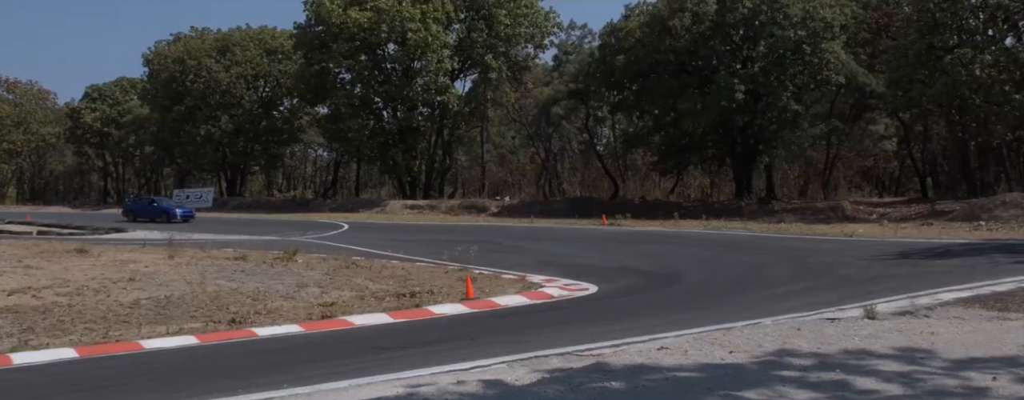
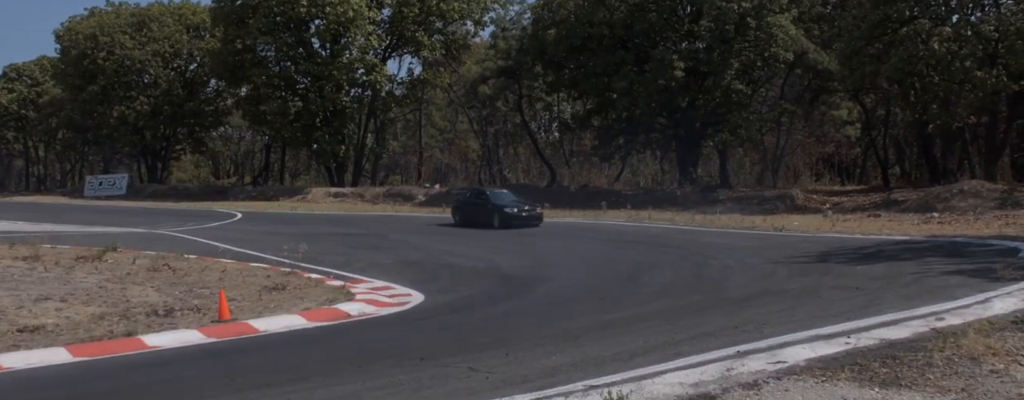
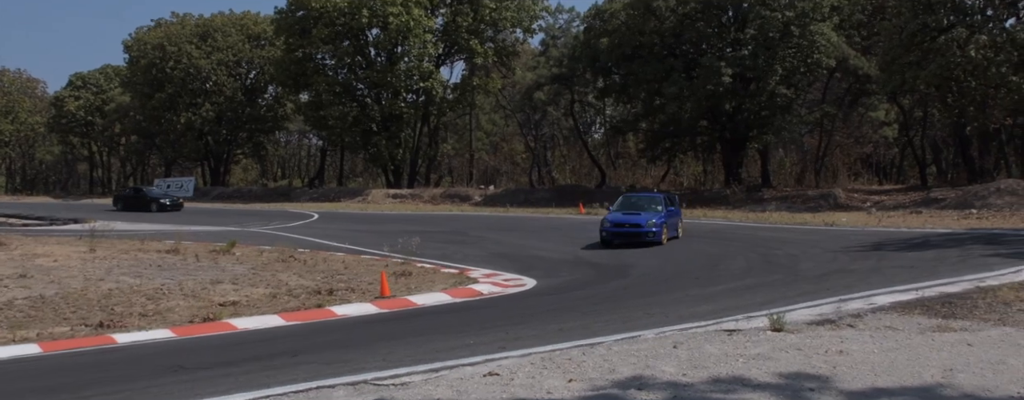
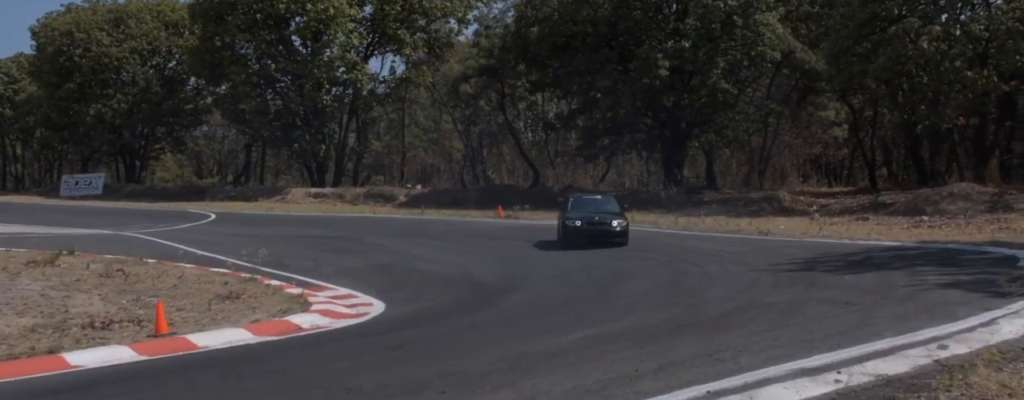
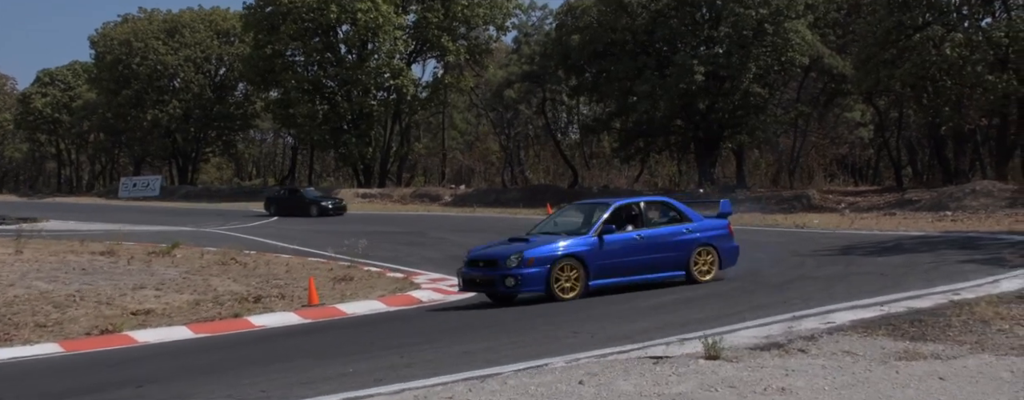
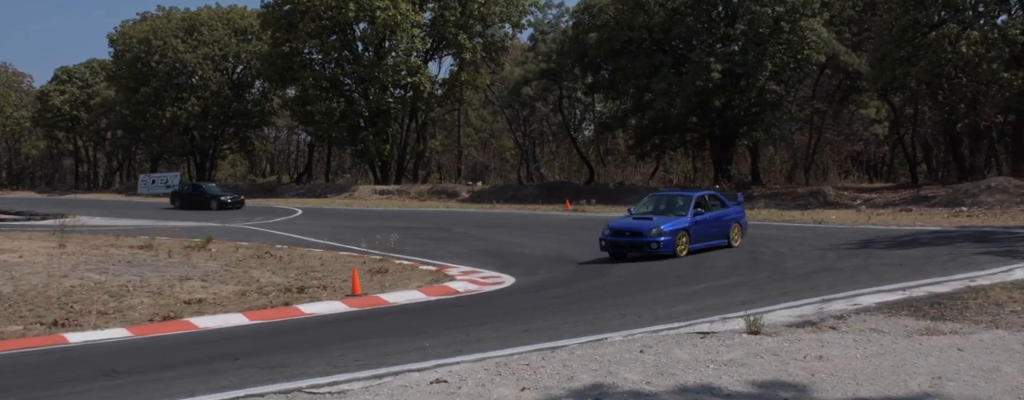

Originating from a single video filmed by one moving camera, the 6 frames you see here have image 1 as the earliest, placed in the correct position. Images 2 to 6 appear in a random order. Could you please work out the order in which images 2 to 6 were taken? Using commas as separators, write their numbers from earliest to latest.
3, 6, 5, 2, 4
